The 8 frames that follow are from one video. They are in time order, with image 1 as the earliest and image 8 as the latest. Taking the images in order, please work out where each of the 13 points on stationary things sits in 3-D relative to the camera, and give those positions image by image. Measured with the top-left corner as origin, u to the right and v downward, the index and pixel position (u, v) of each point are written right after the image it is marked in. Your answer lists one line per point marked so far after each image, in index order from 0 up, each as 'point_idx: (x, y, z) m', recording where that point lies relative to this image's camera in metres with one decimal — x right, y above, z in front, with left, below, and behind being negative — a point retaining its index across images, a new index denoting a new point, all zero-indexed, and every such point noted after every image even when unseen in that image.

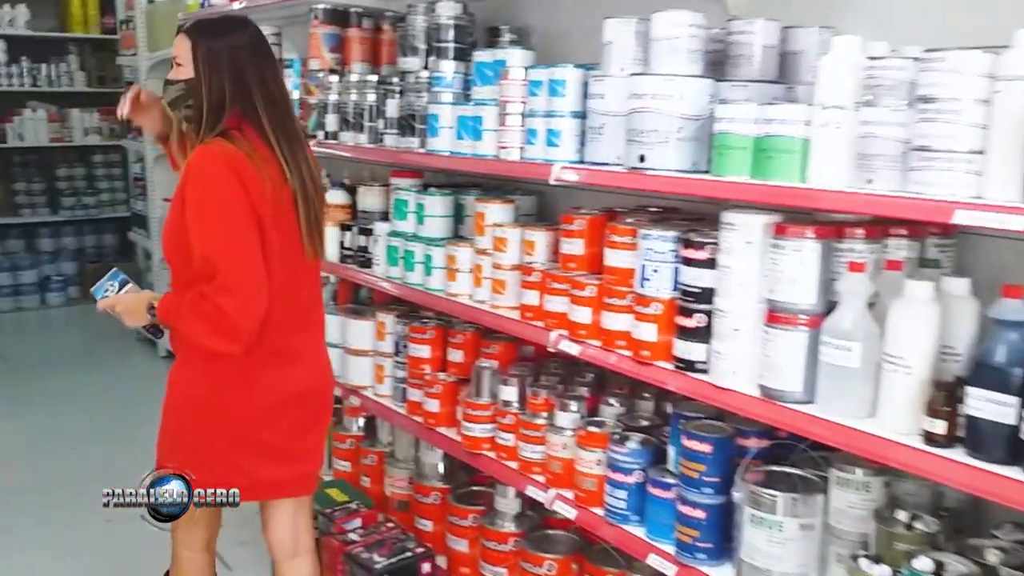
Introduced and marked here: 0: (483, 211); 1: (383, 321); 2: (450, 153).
0: (-0.1, +0.2, +2.6) m
1: (-0.4, -0.1, +3.0) m
2: (-0.2, +0.4, +2.6) m
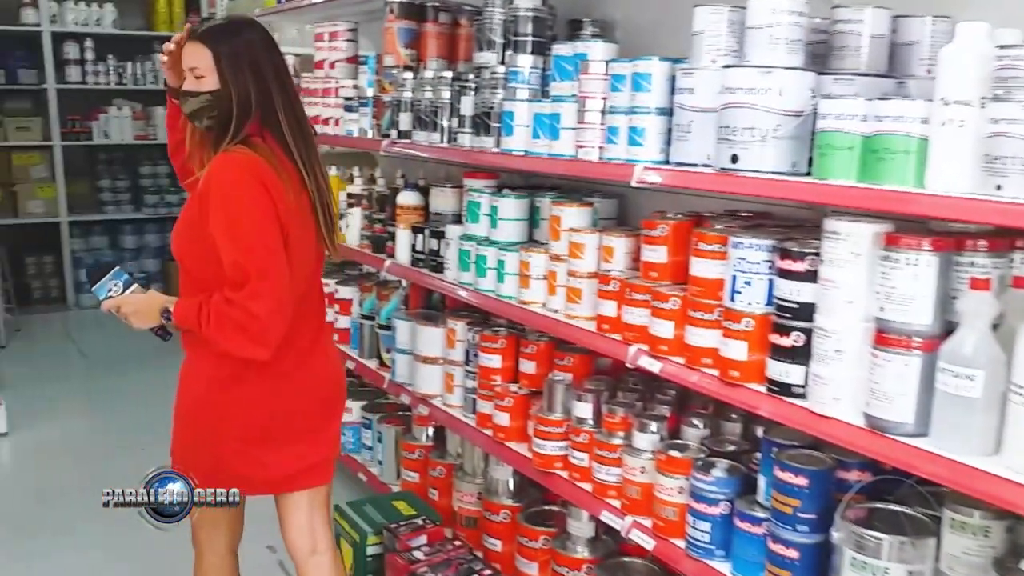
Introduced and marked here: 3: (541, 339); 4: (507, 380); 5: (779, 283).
0: (+0.1, +0.2, +2.4) m
1: (-0.2, -0.1, +2.9) m
2: (0.0, +0.3, +2.5) m
3: (+0.1, -0.1, +2.6) m
4: (0.0, -0.3, +2.7) m
5: (+0.5, 0.0, +1.7) m
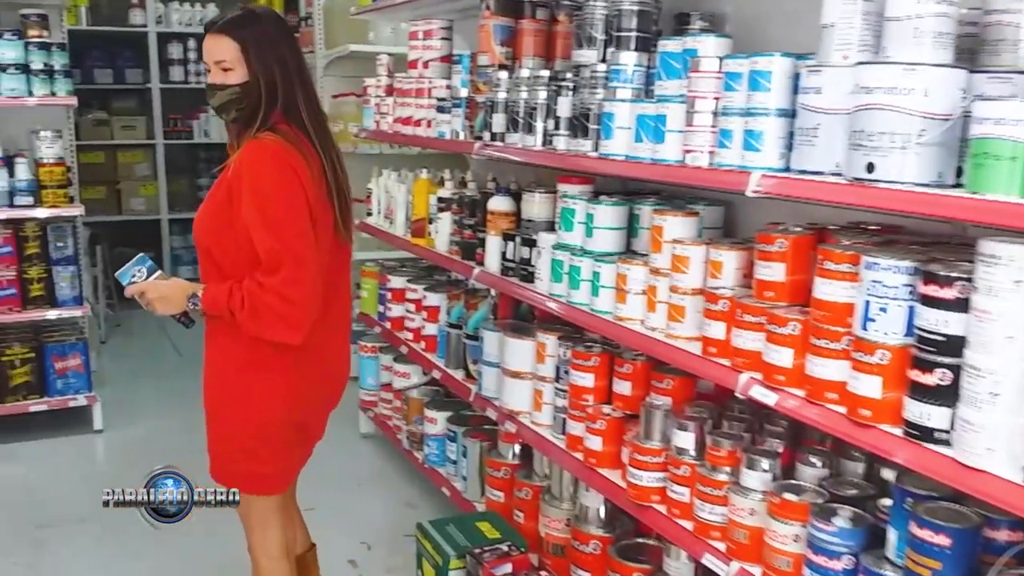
0: (+0.3, +0.1, +2.2) m
1: (+0.1, -0.1, +2.7) m
2: (+0.3, +0.3, +2.3) m
3: (+0.3, -0.2, +2.4) m
4: (+0.2, -0.3, +2.5) m
5: (+0.6, 0.0, +1.5) m
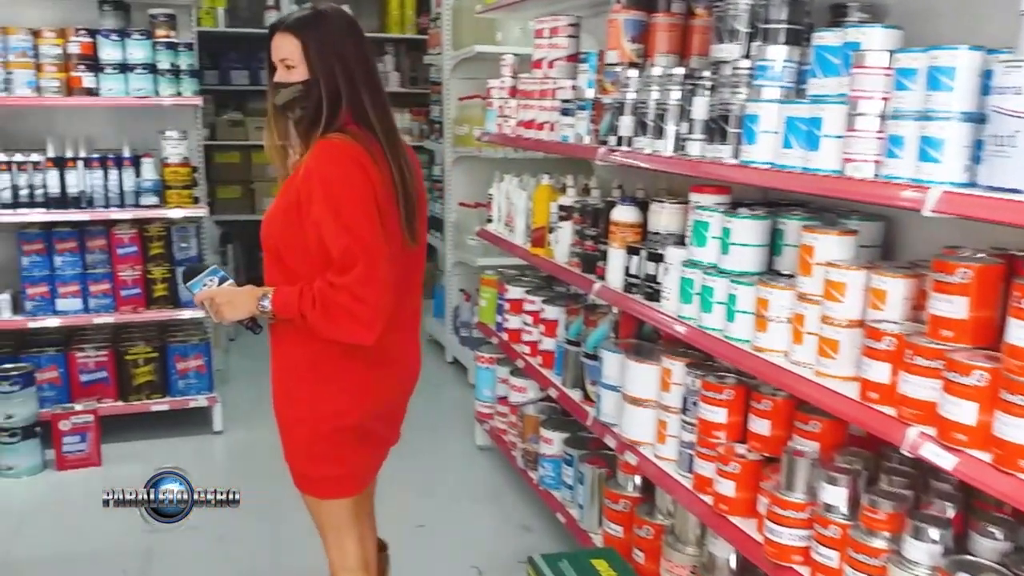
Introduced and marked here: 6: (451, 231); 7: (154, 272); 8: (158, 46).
0: (+0.6, +0.1, +2.0) m
1: (+0.4, -0.2, +2.4) m
2: (+0.5, +0.3, +2.0) m
3: (+0.6, -0.2, +2.1) m
4: (+0.5, -0.3, +2.2) m
5: (+0.8, -0.1, +1.1) m
6: (-0.3, +0.3, +5.1) m
7: (-1.5, +0.1, +4.0) m
8: (-1.4, +1.0, +3.9) m
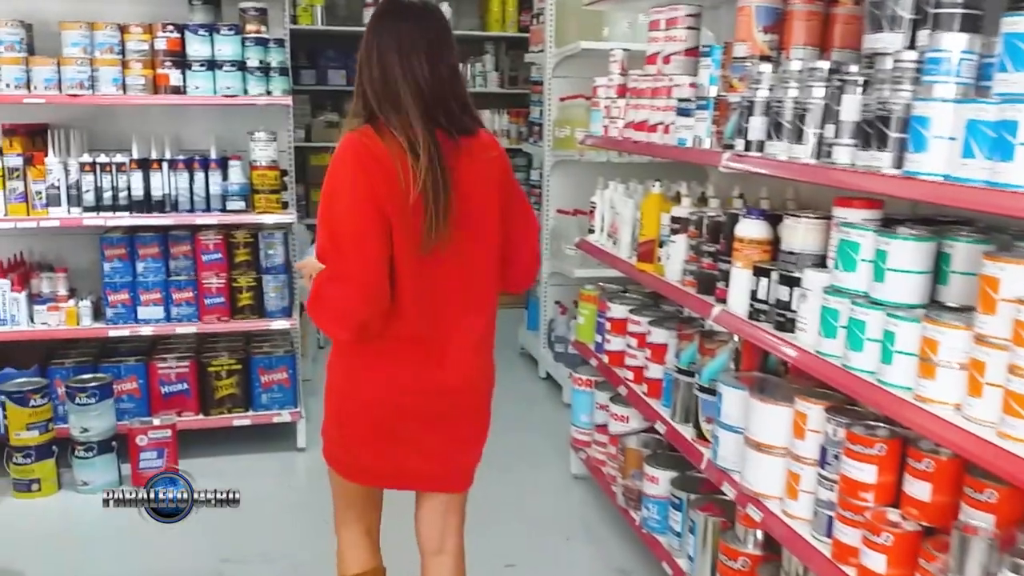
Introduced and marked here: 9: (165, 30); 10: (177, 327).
0: (+0.8, 0.0, +1.6) m
1: (+0.6, -0.3, +2.1) m
2: (+0.7, +0.2, +1.7) m
3: (+0.8, -0.3, +1.8) m
4: (+0.7, -0.4, +1.9) m
5: (+0.9, -0.2, +0.8) m
6: (+0.2, +0.2, +4.8) m
7: (-1.1, 0.0, +3.8) m
8: (-1.0, +0.9, +3.7) m
9: (-1.3, +1.0, +3.6) m
10: (-1.3, -0.1, +3.7) m
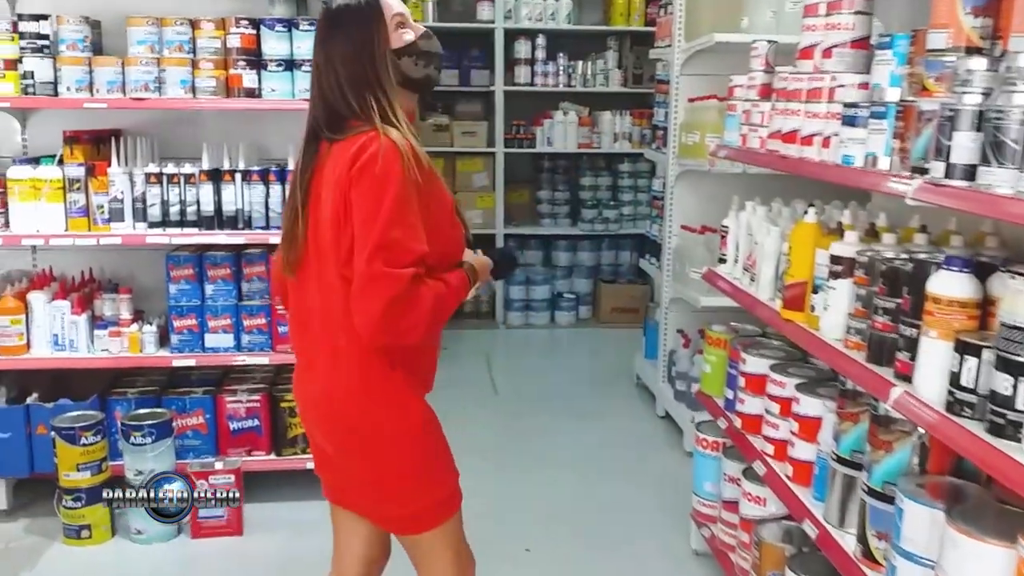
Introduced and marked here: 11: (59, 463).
0: (+0.9, -0.1, +0.9) m
1: (+0.8, -0.4, +1.5) m
2: (+0.8, 0.0, +1.0) m
3: (+0.9, -0.4, +1.1) m
4: (+0.8, -0.6, +1.2) m
5: (+0.9, -0.3, +0.1) m
6: (+0.7, +0.1, +4.2) m
7: (-0.7, -0.1, +3.4) m
8: (-0.6, +0.8, +3.2) m
9: (-0.9, +0.9, +3.2) m
10: (-0.9, -0.2, +3.3) m
11: (-1.4, -0.6, +3.1) m
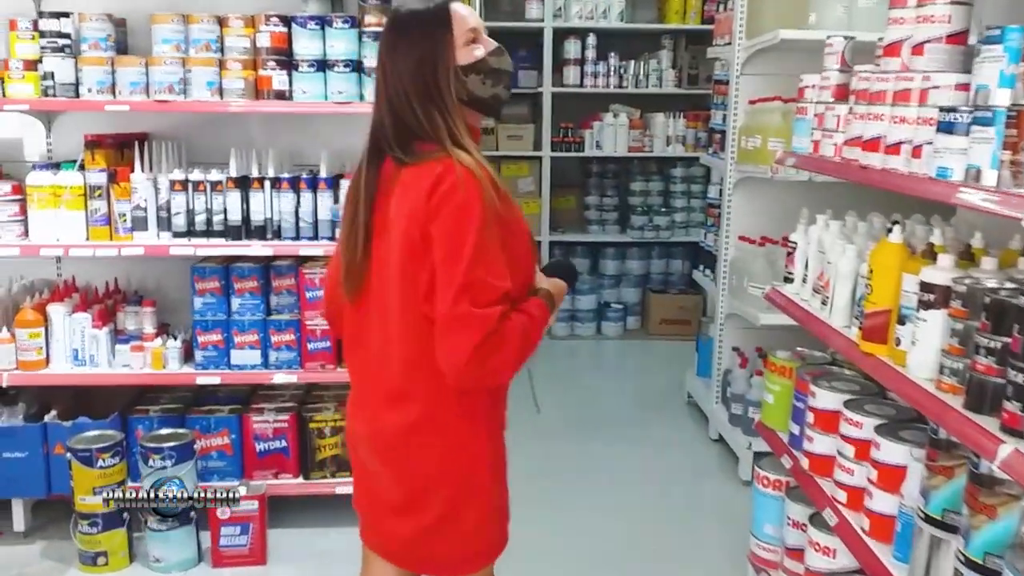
0: (+0.9, -0.2, +0.7) m
1: (+0.8, -0.5, +1.2) m
2: (+0.9, 0.0, +0.7) m
3: (+0.9, -0.5, +0.9) m
4: (+0.9, -0.6, +1.0) m
5: (+0.8, -0.4, -0.2) m
6: (+0.9, +0.1, +3.9) m
7: (-0.5, -0.1, +3.2) m
8: (-0.5, +0.8, +3.0) m
9: (-0.8, +0.8, +3.0) m
10: (-0.8, -0.3, +3.1) m
11: (-1.3, -0.6, +2.9) m
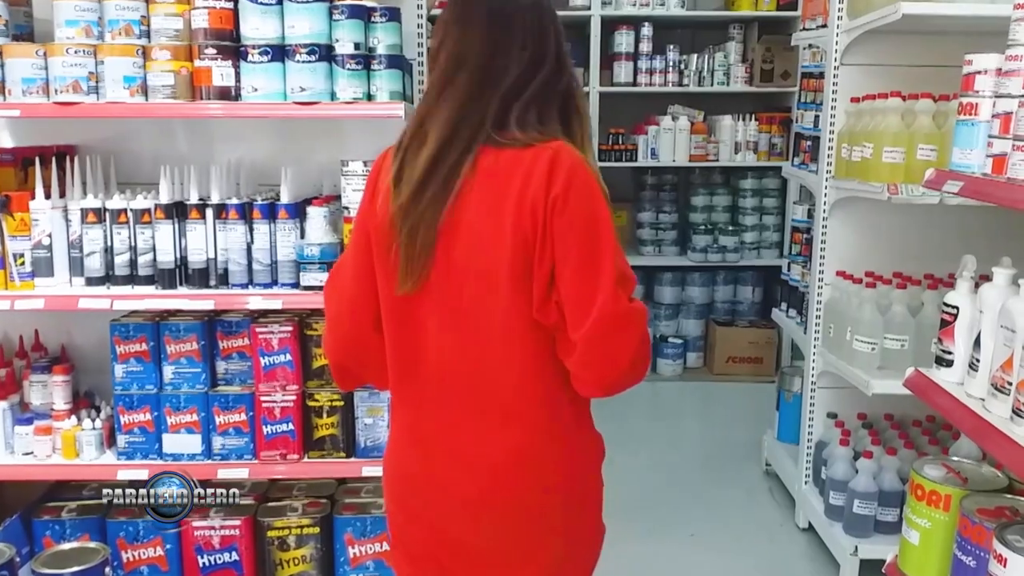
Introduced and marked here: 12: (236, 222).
0: (+0.8, -0.3, -0.2) m
1: (+0.8, -0.6, +0.3) m
2: (+0.8, -0.2, -0.1) m
3: (+0.9, -0.6, 0.0) m
4: (+0.8, -0.8, +0.1) m
5: (+0.7, -0.5, -1.0) m
6: (+1.0, -0.1, +3.0) m
7: (-0.5, -0.3, +2.4) m
8: (-0.4, +0.6, +2.2) m
9: (-0.7, +0.7, +2.3) m
10: (-0.7, -0.4, +2.4) m
11: (-1.3, -0.7, +2.2) m
12: (-0.7, +0.2, +2.3) m
